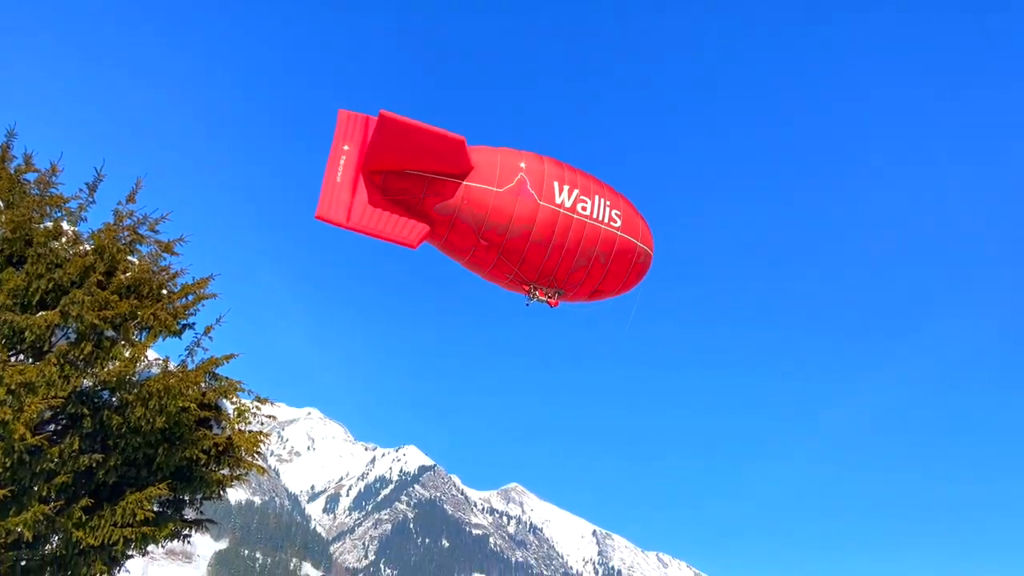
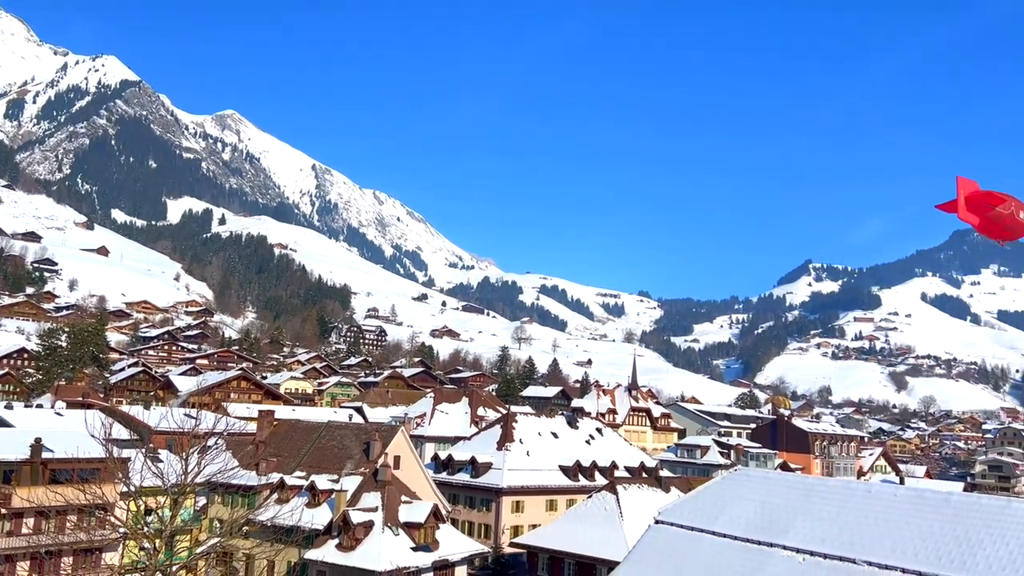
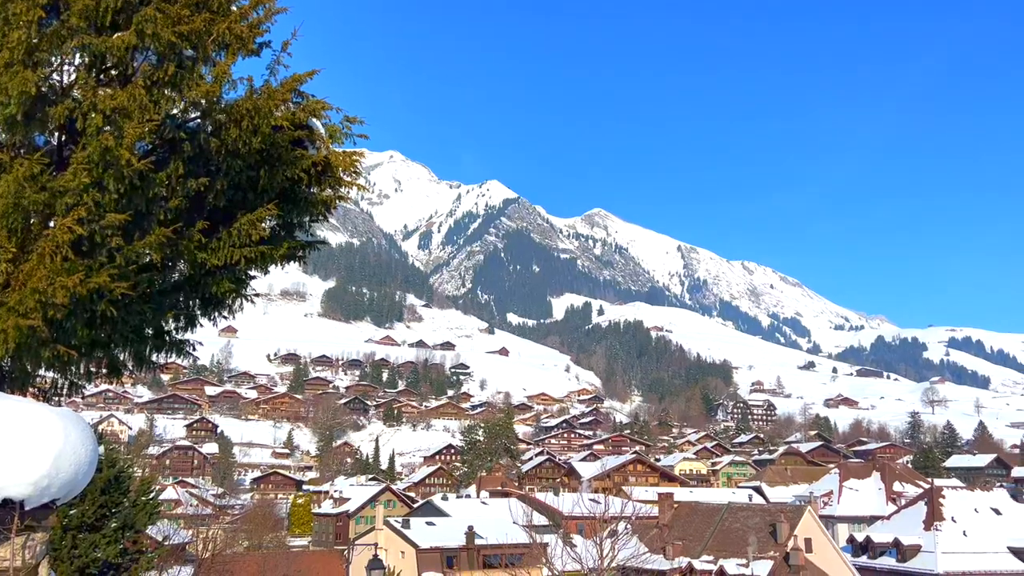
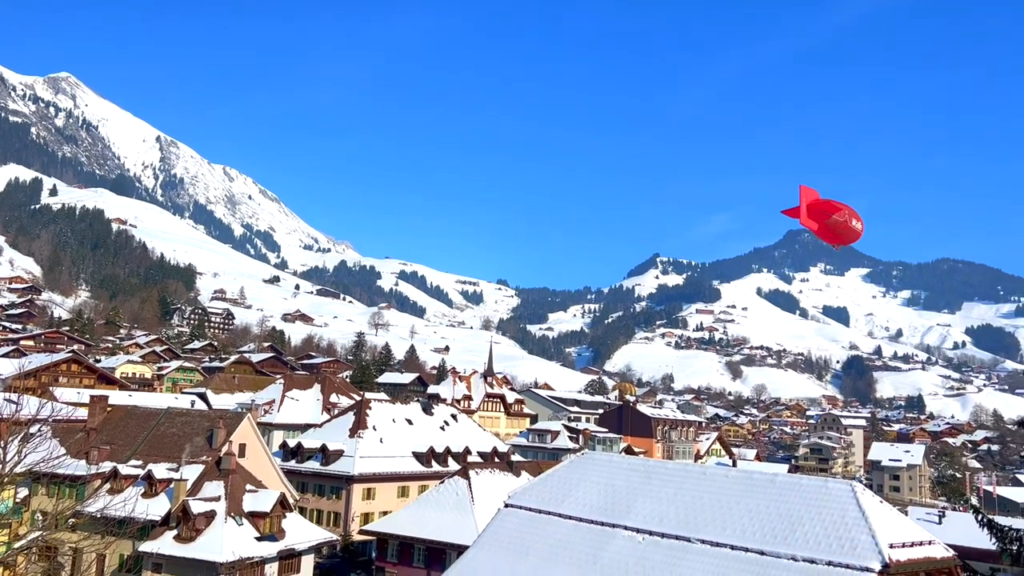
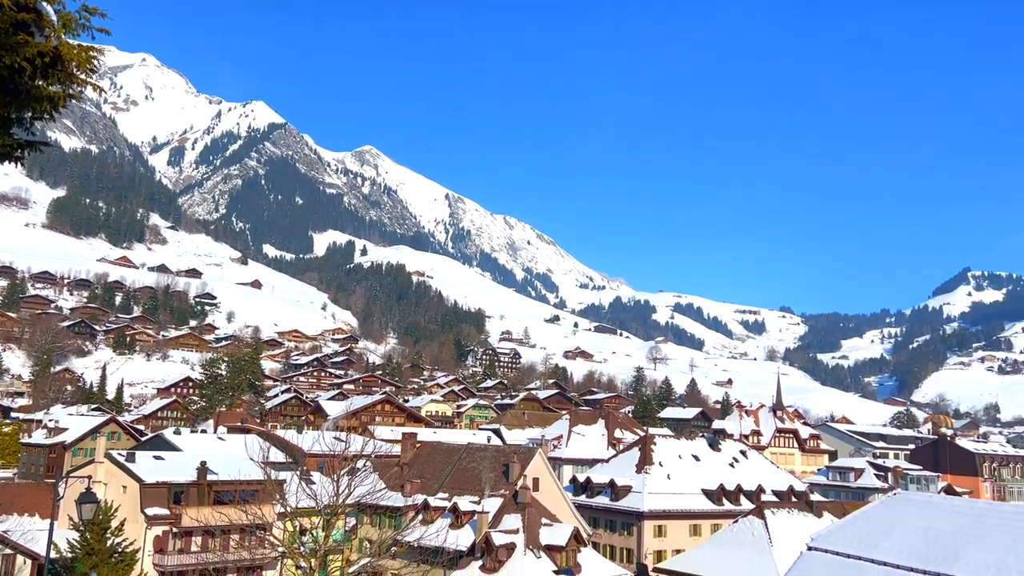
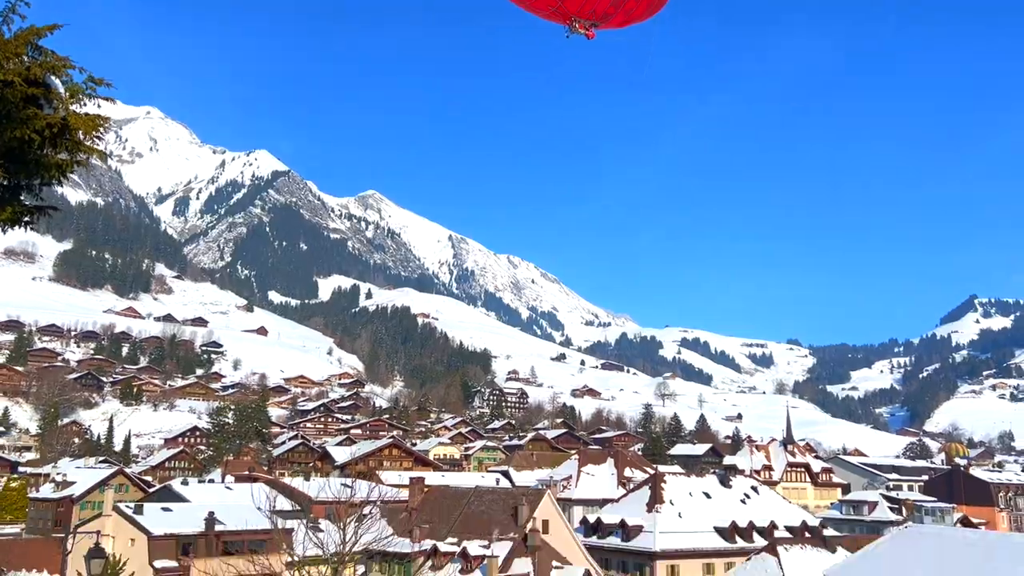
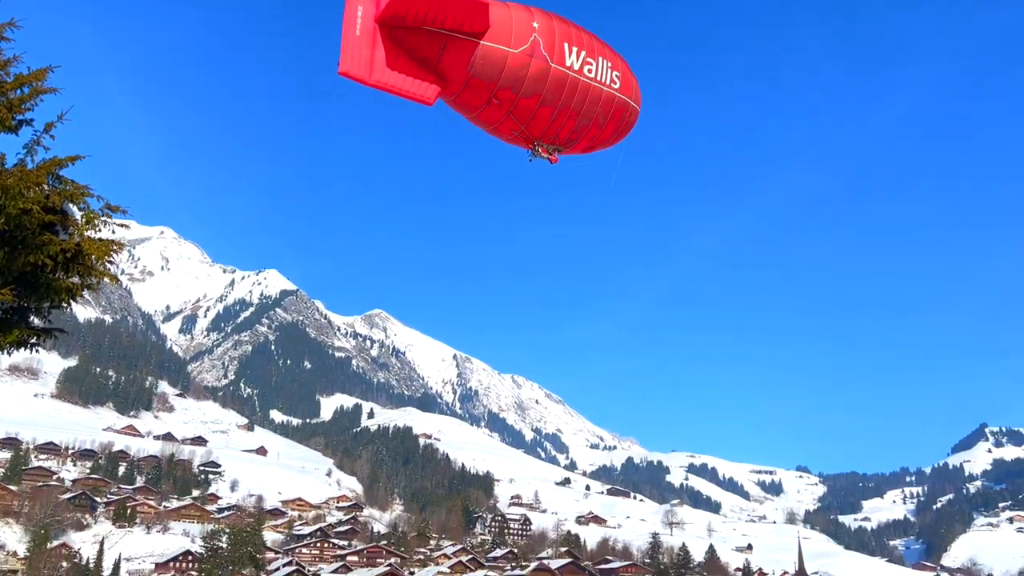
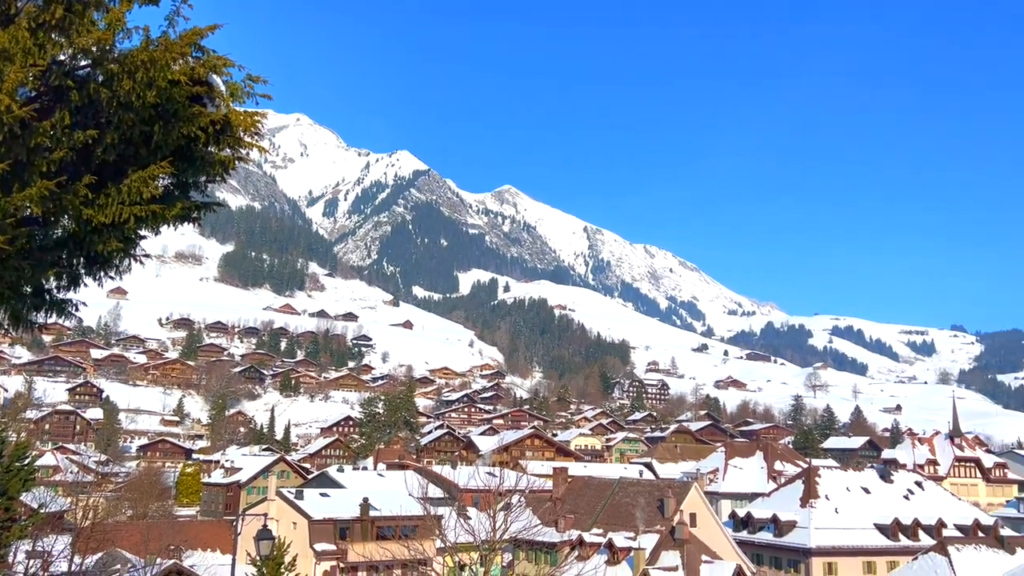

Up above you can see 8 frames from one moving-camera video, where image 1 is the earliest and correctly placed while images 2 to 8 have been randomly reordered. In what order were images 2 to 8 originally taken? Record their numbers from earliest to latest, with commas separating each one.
7, 6, 3, 8, 5, 2, 4
